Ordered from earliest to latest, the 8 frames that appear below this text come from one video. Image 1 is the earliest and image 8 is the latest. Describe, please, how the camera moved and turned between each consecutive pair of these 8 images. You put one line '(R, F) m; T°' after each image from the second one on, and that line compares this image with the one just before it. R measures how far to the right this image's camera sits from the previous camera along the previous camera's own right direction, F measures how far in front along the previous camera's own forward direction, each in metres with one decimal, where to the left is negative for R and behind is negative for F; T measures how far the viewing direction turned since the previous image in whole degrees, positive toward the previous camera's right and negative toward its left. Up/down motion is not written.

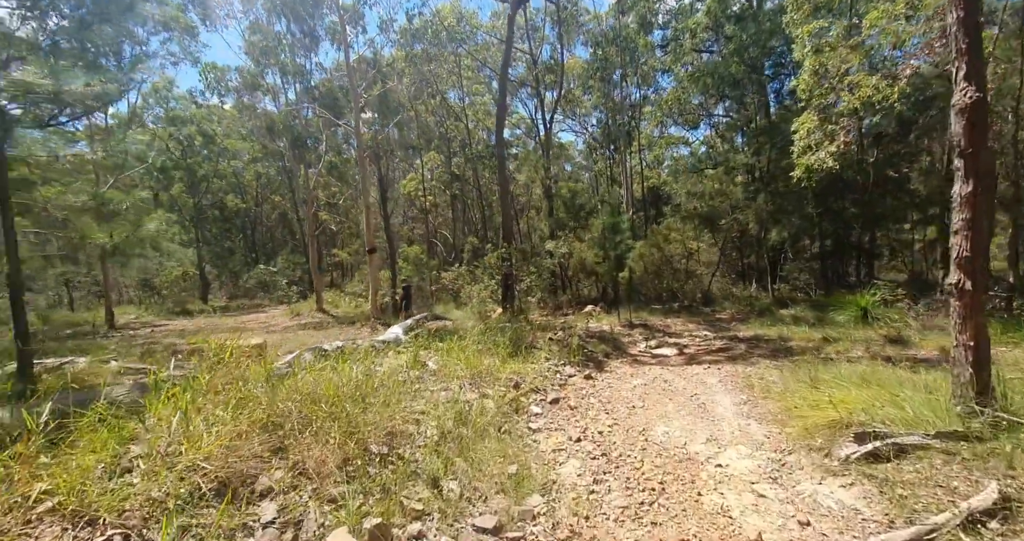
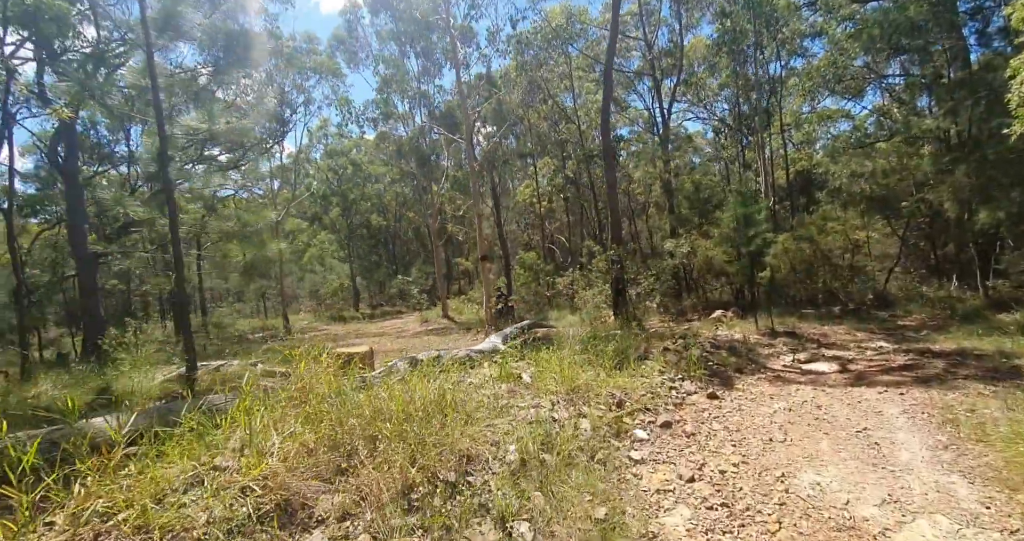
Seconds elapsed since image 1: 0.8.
(+0.3, +0.5) m; -16°
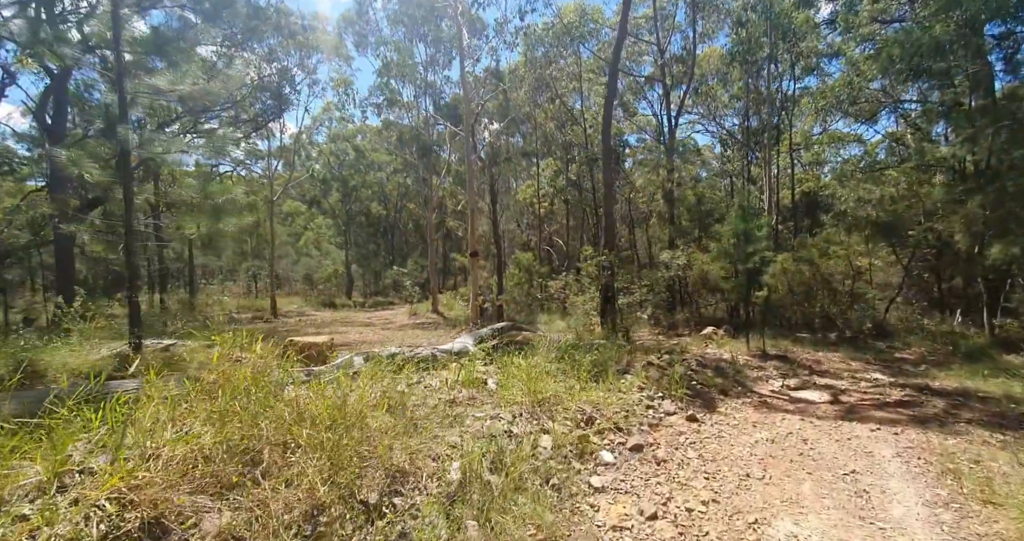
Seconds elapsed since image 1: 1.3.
(+0.2, +0.3) m; 0°
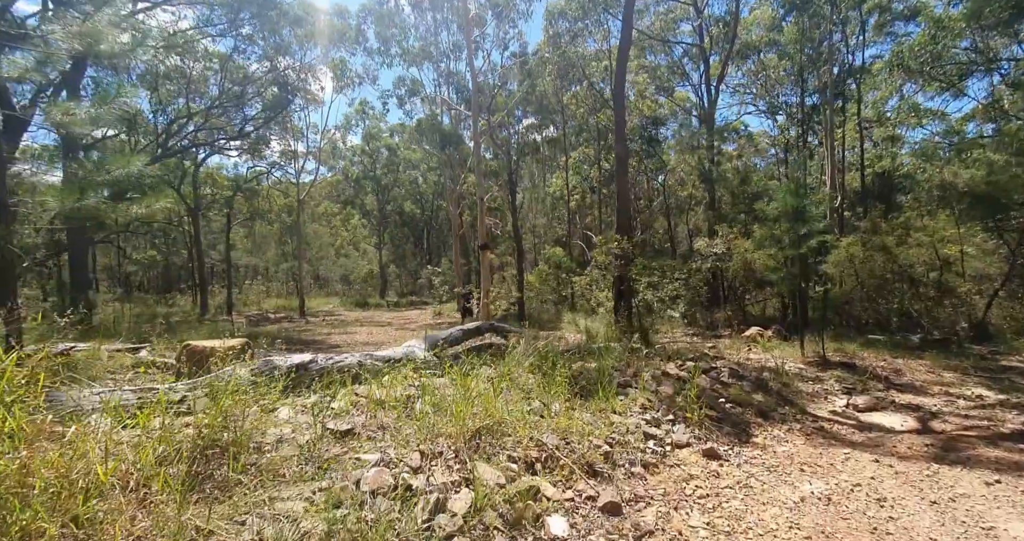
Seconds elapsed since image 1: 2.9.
(+0.8, +1.1) m; -6°
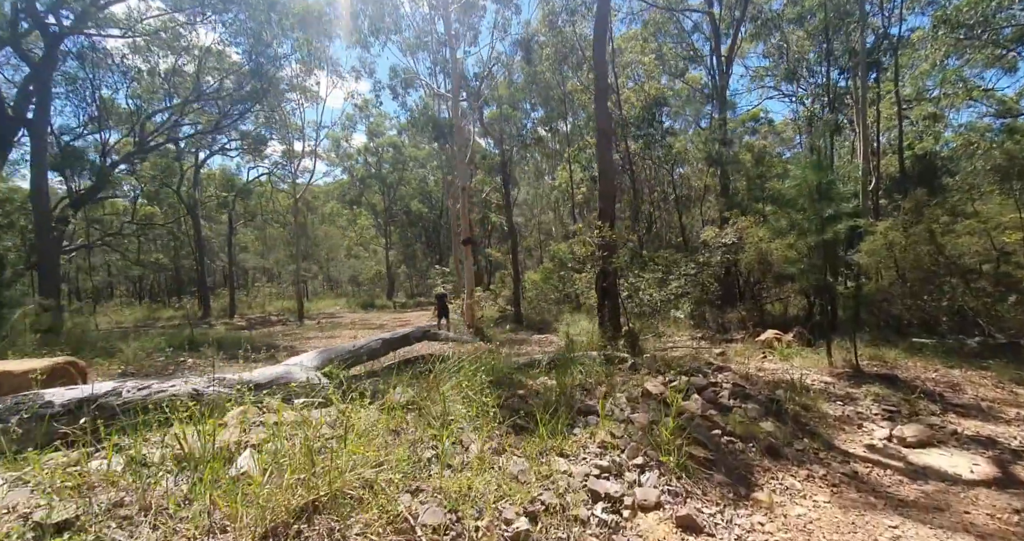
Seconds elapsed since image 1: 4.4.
(+0.7, +1.0) m; -3°
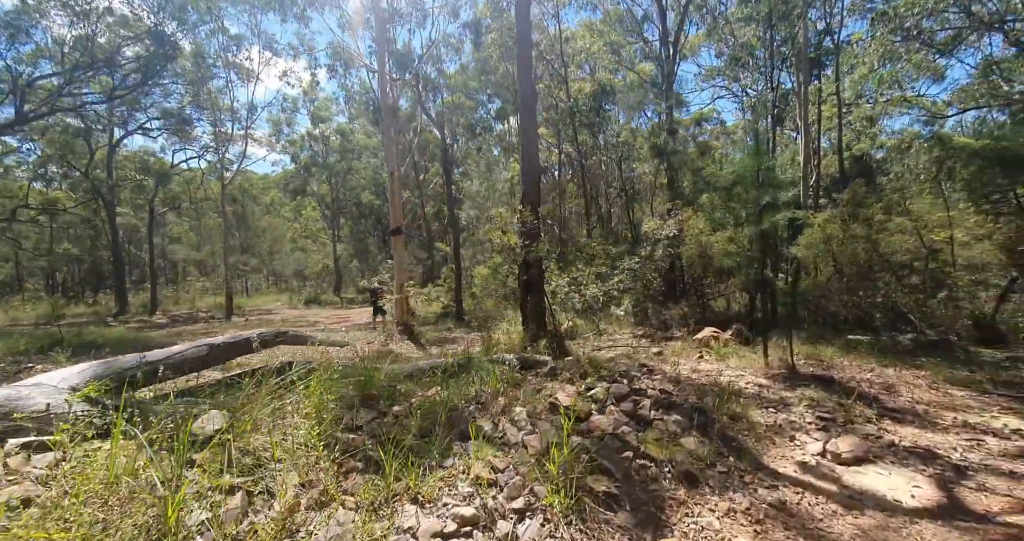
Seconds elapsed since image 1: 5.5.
(+0.6, +0.6) m; +5°
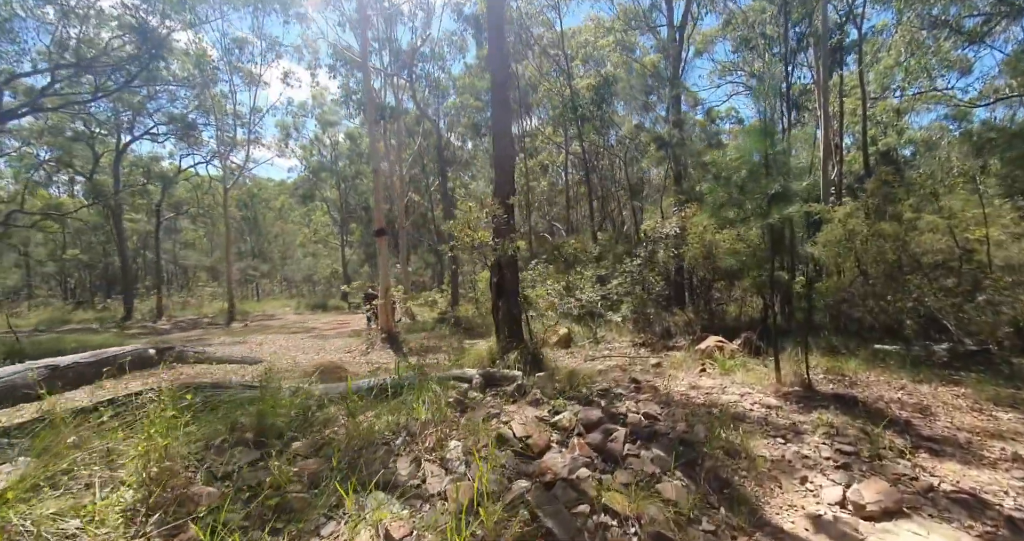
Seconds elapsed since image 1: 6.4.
(+0.5, +0.6) m; -2°
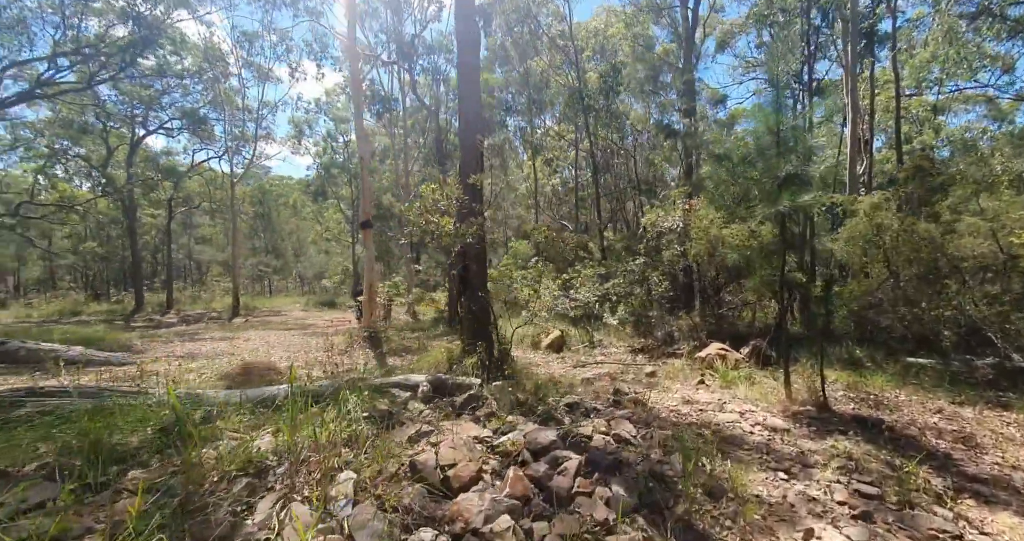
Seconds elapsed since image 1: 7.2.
(+0.4, +0.6) m; -2°
